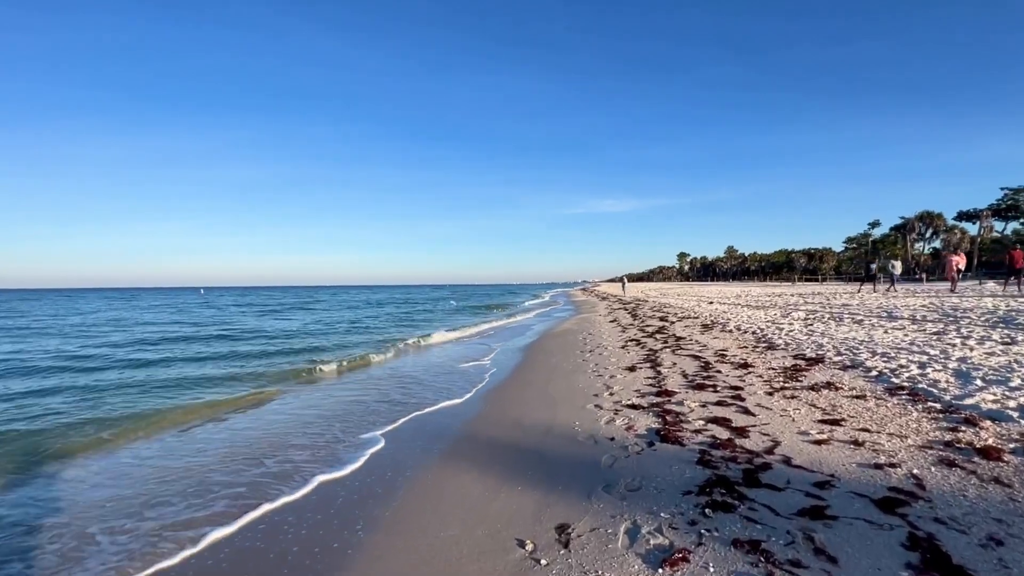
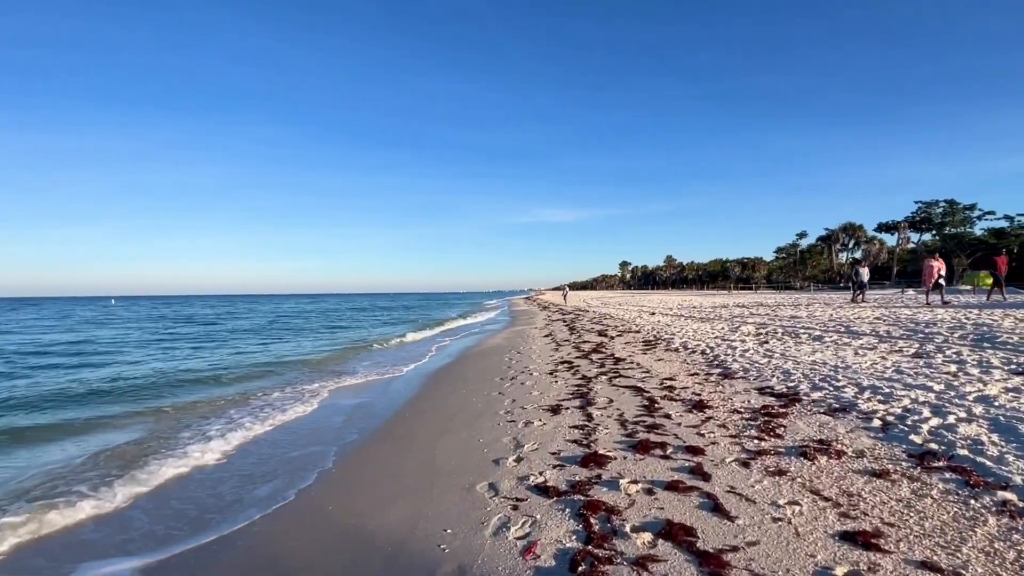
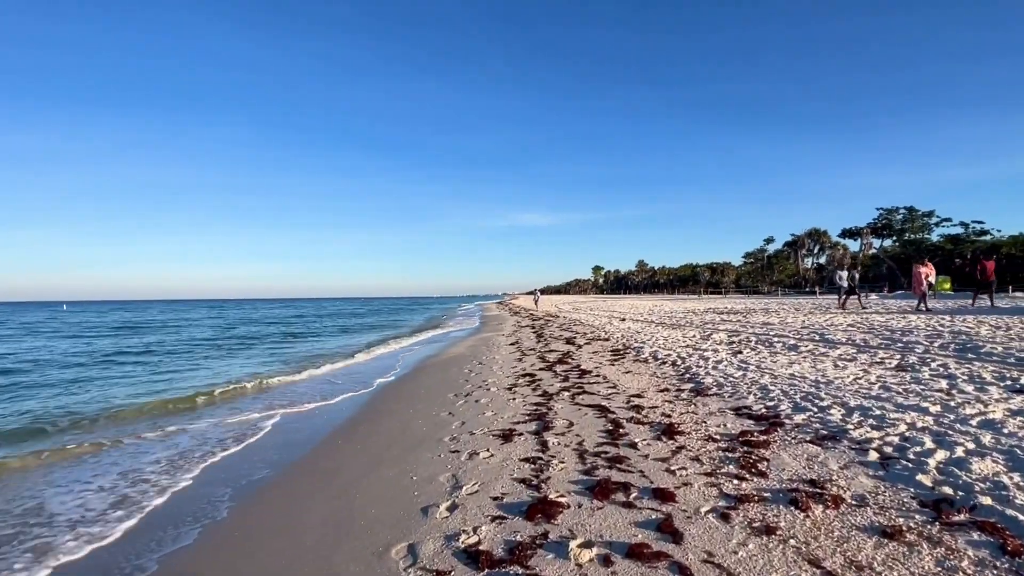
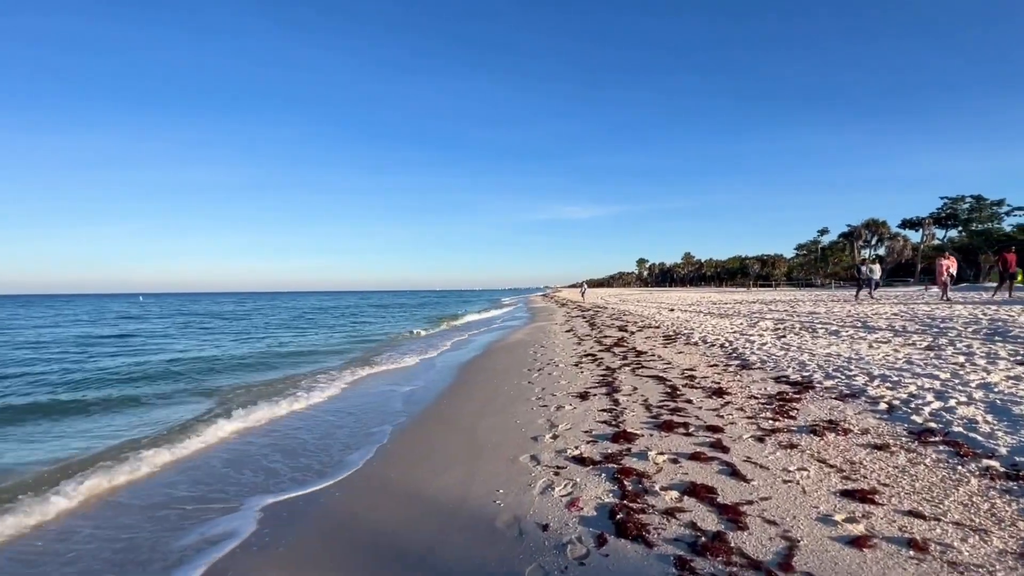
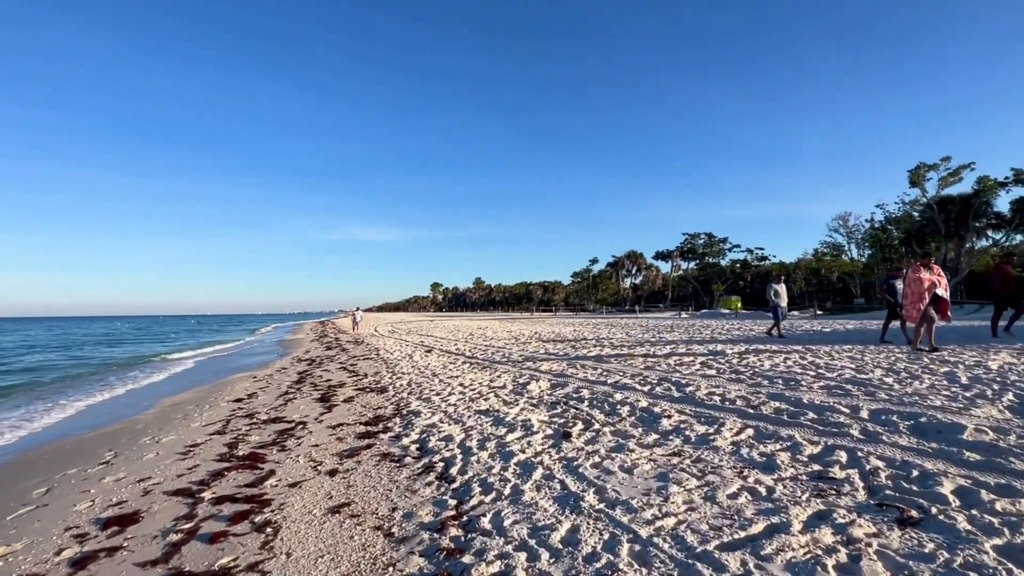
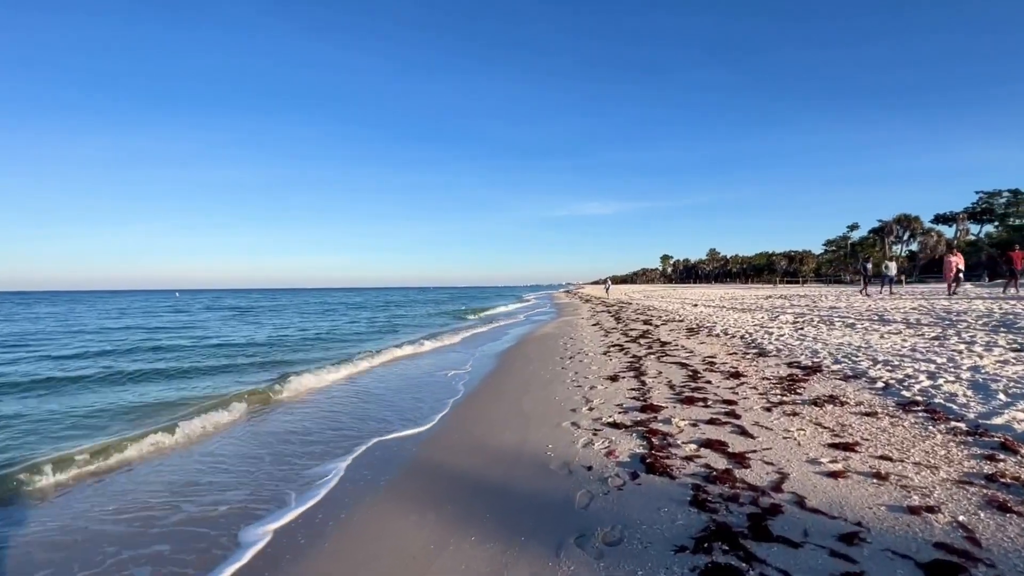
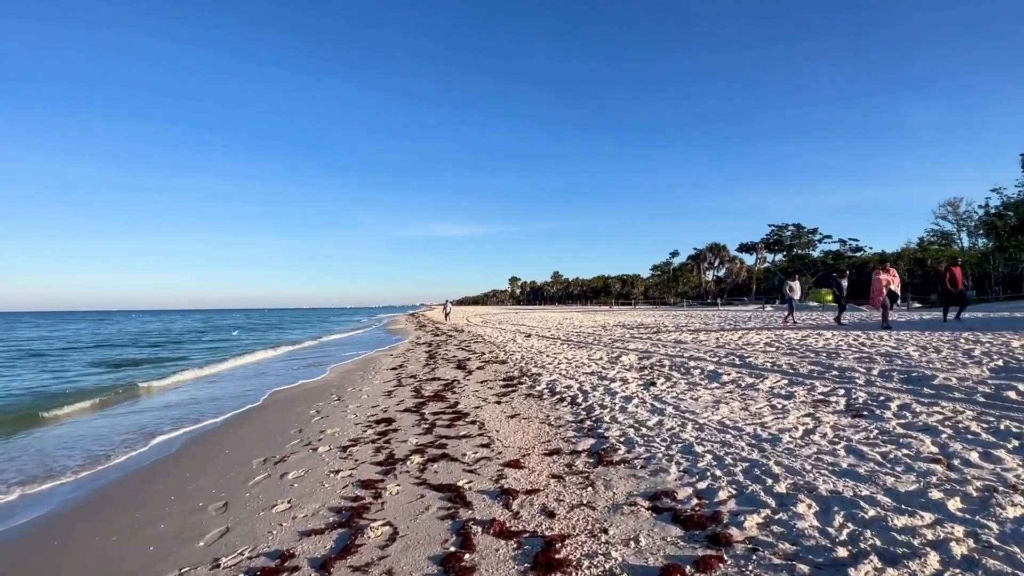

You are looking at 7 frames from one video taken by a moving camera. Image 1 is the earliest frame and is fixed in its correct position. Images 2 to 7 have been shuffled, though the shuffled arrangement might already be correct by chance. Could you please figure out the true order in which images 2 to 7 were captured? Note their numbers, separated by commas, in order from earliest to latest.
6, 4, 2, 3, 7, 5
